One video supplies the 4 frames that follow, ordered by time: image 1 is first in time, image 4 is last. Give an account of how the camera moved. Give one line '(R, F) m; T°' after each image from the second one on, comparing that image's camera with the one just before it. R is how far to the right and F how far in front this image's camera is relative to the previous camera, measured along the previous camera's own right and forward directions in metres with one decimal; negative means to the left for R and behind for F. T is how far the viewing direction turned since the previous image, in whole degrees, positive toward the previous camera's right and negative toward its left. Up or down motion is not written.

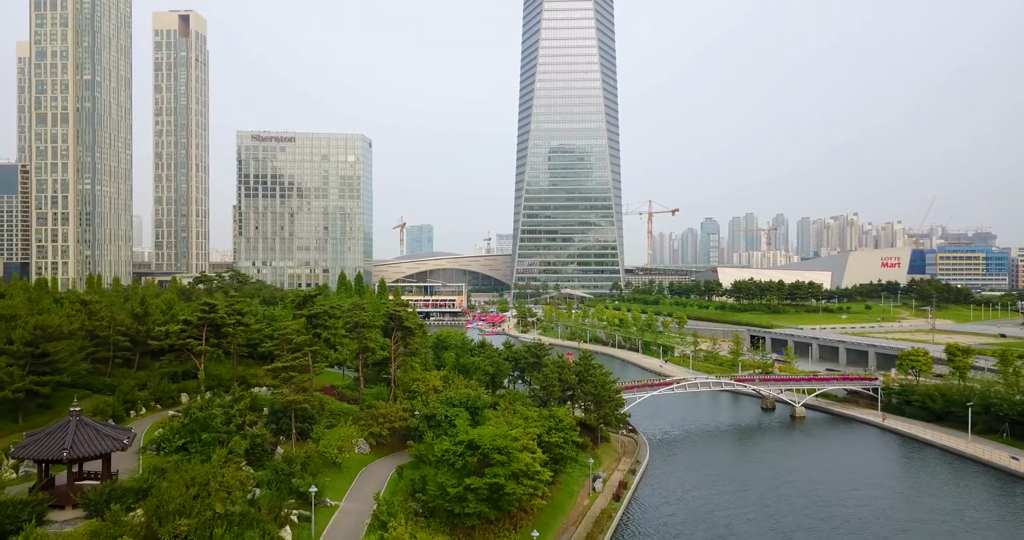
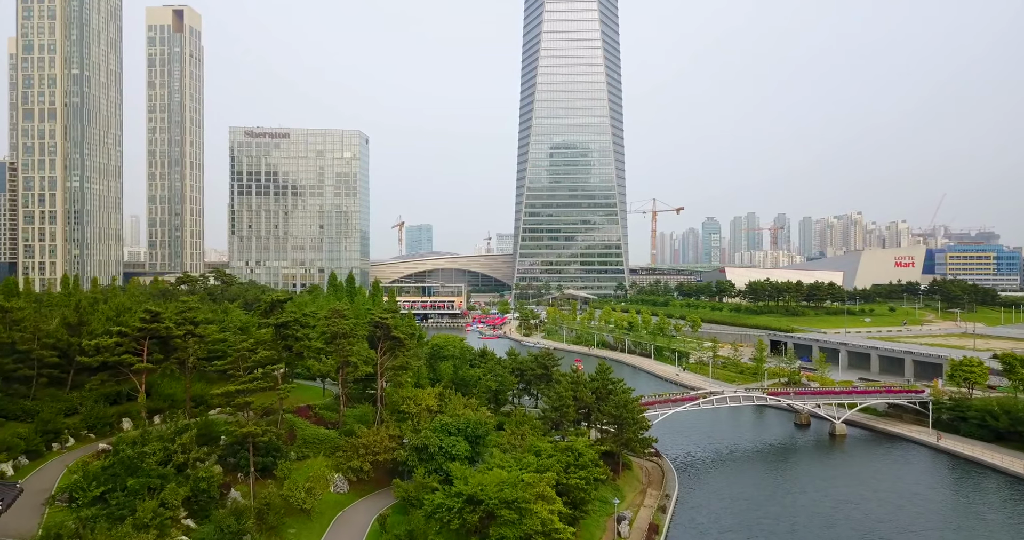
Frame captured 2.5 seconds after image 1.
(-0.4, +5.5) m; 0°
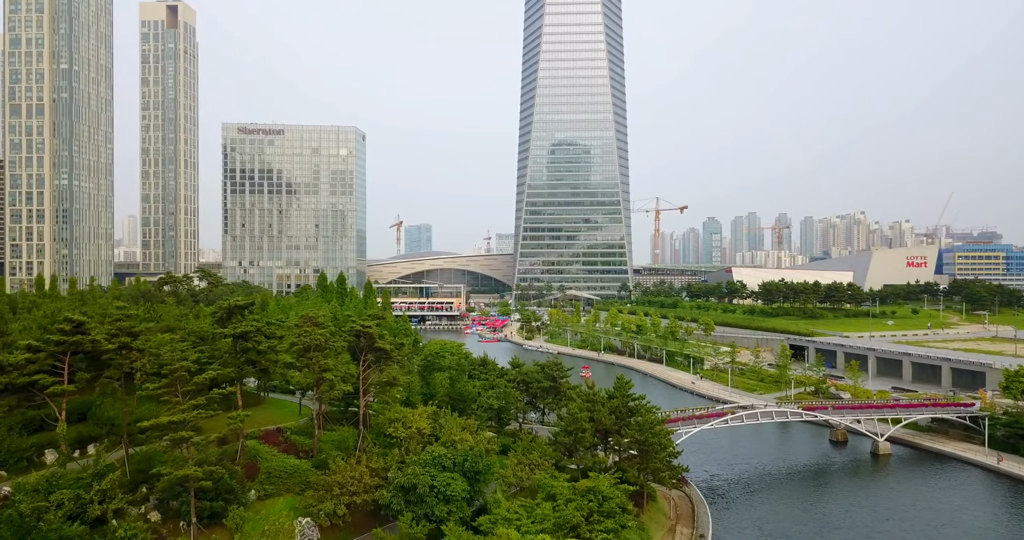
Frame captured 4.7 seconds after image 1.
(-0.3, +4.8) m; 0°
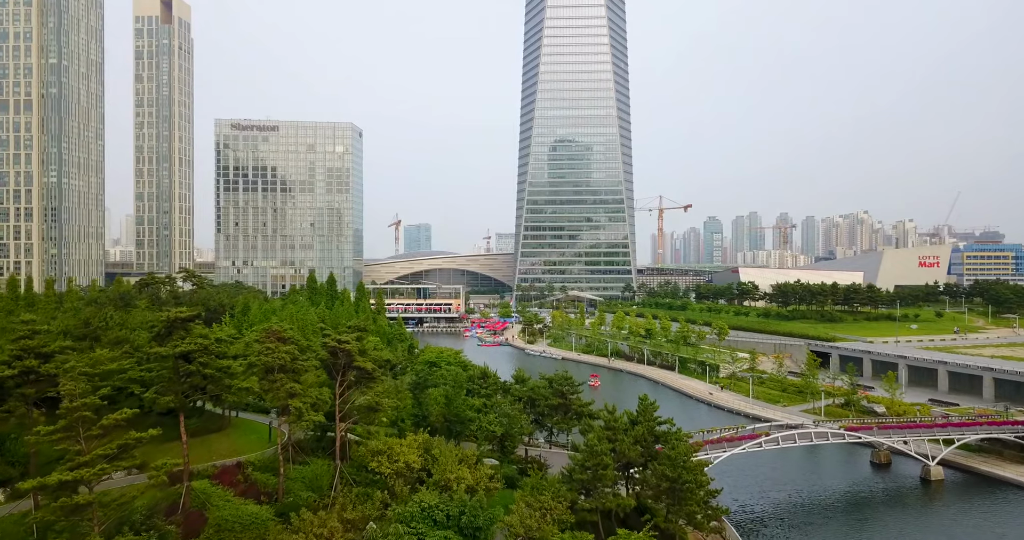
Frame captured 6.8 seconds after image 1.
(-0.3, +4.5) m; 0°
